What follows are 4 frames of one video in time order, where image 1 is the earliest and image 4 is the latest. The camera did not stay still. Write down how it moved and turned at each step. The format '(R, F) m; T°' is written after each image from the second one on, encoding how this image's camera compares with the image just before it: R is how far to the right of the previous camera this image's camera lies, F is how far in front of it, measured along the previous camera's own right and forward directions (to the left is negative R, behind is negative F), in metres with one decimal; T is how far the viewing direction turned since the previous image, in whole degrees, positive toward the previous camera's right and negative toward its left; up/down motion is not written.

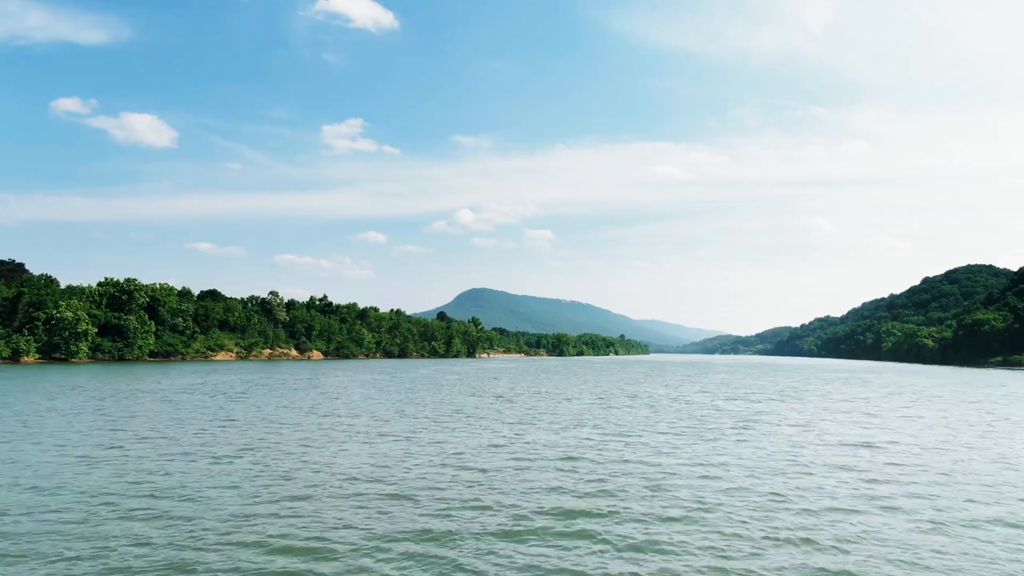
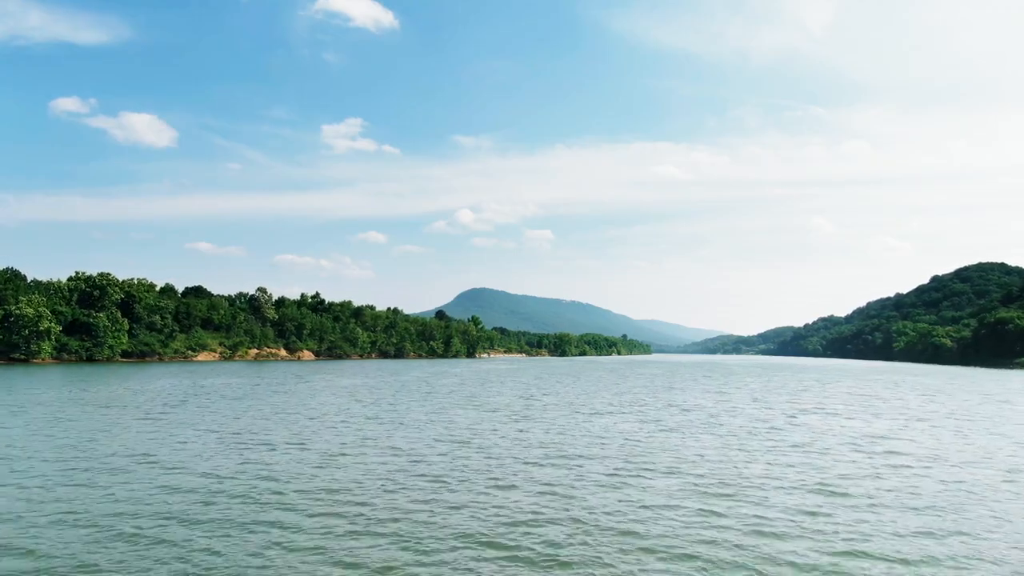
(-0.5, +8.6) m; 0°
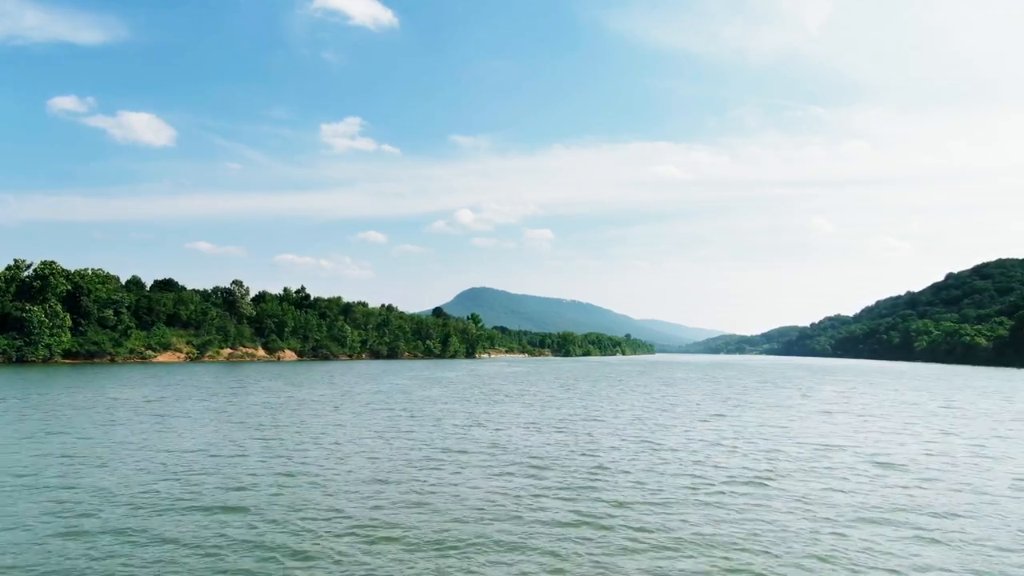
(-0.8, +14.5) m; 0°
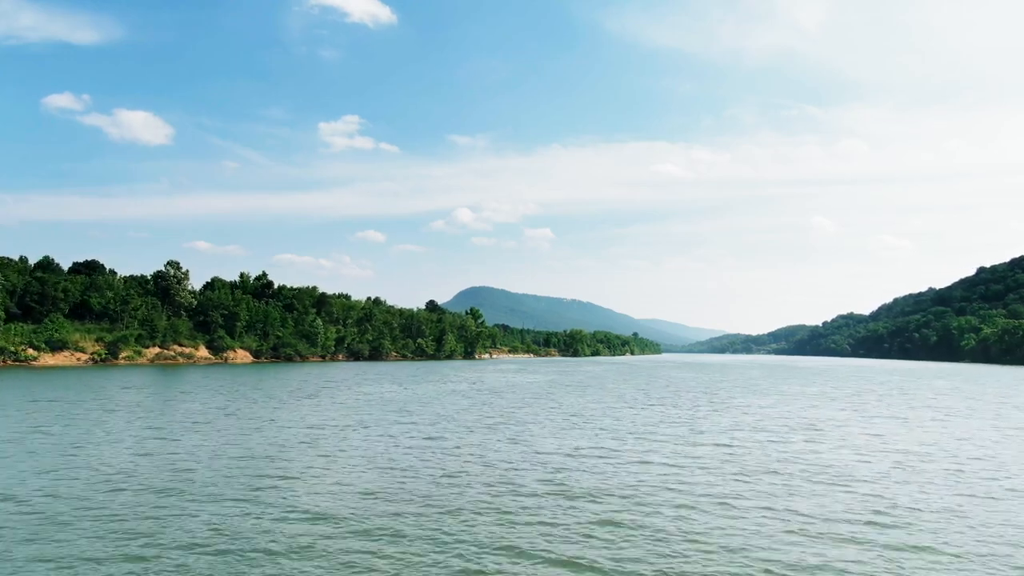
(-1.7, +27.4) m; 0°
